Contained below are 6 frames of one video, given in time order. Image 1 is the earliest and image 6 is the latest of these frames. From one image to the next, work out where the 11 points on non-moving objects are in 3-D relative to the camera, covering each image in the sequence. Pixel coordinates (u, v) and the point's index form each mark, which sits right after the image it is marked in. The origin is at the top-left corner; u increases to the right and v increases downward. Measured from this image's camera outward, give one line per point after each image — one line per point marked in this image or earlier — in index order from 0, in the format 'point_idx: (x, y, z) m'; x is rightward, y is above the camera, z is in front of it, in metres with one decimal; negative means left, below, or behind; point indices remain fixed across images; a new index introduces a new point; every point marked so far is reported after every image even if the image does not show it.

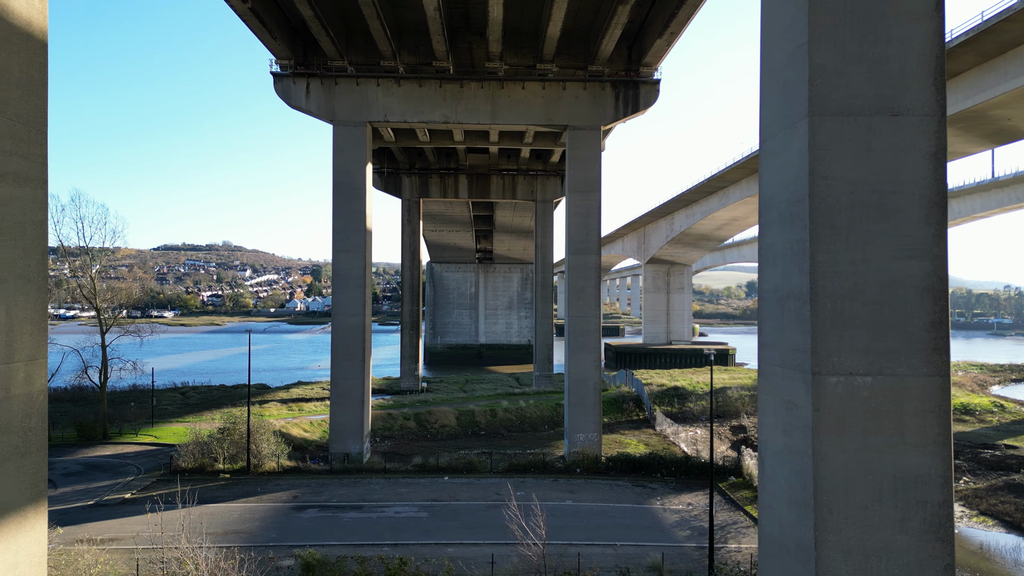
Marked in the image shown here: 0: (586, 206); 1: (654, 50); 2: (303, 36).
0: (+2.5, +2.8, +19.5) m
1: (+4.7, +7.7, +18.8) m
2: (-7.3, +9.3, +19.7) m
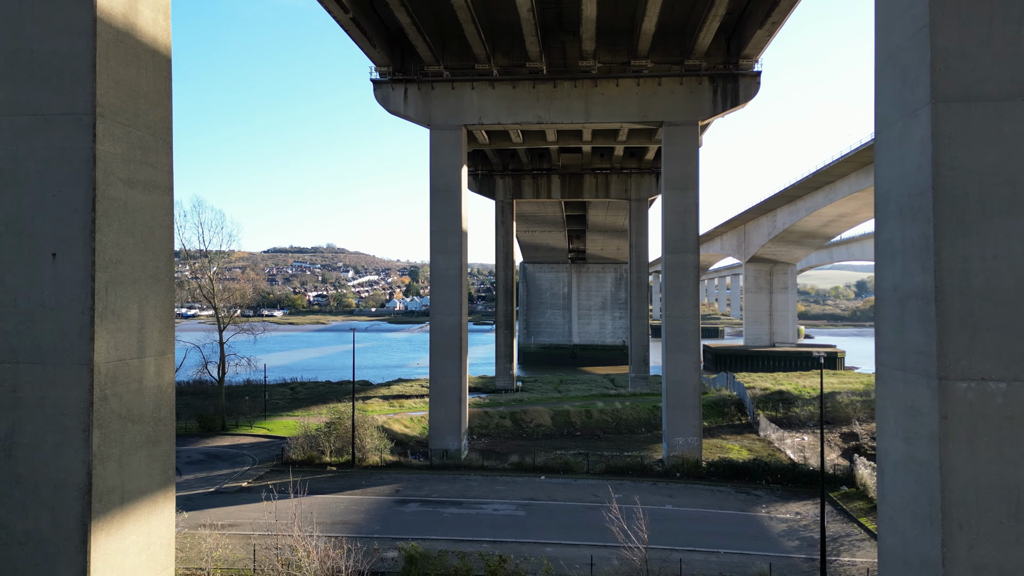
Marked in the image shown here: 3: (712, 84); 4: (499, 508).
0: (+5.7, +2.8, +19.0) m
1: (+7.6, +7.8, +17.9) m
2: (-4.0, +9.2, +20.8) m
3: (+6.8, +6.9, +19.3) m
4: (-0.3, -5.4, +13.9) m
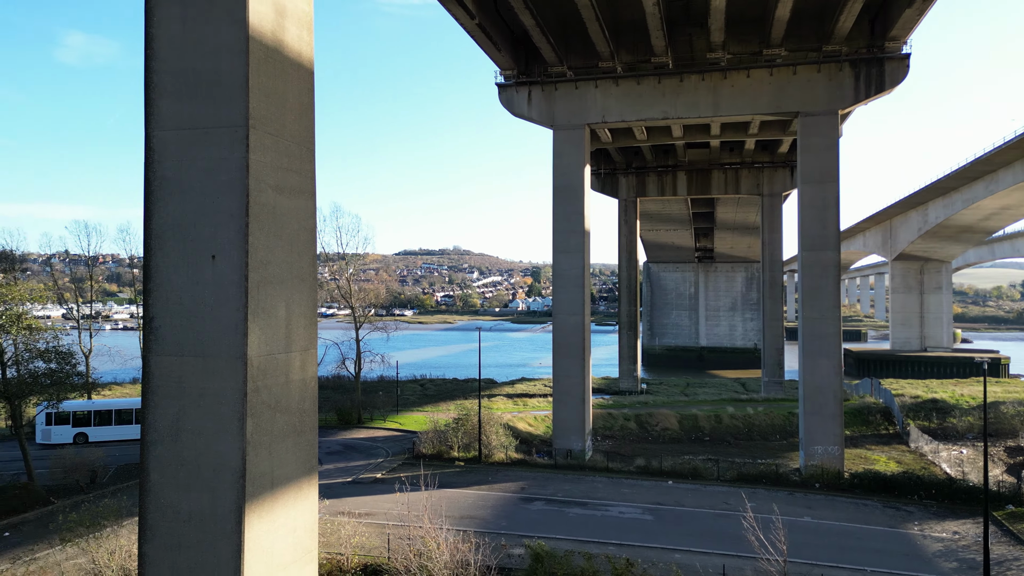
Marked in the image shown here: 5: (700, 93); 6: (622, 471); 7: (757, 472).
0: (+9.6, +2.8, +17.8) m
1: (+11.3, +7.8, +16.3) m
2: (+0.5, +9.2, +21.5) m
3: (+10.7, +6.9, +17.8) m
4: (+2.7, -5.5, +14.0) m
5: (+6.4, +6.7, +19.6) m
6: (+3.2, -5.4, +17.0) m
7: (+6.8, -5.1, +15.9) m
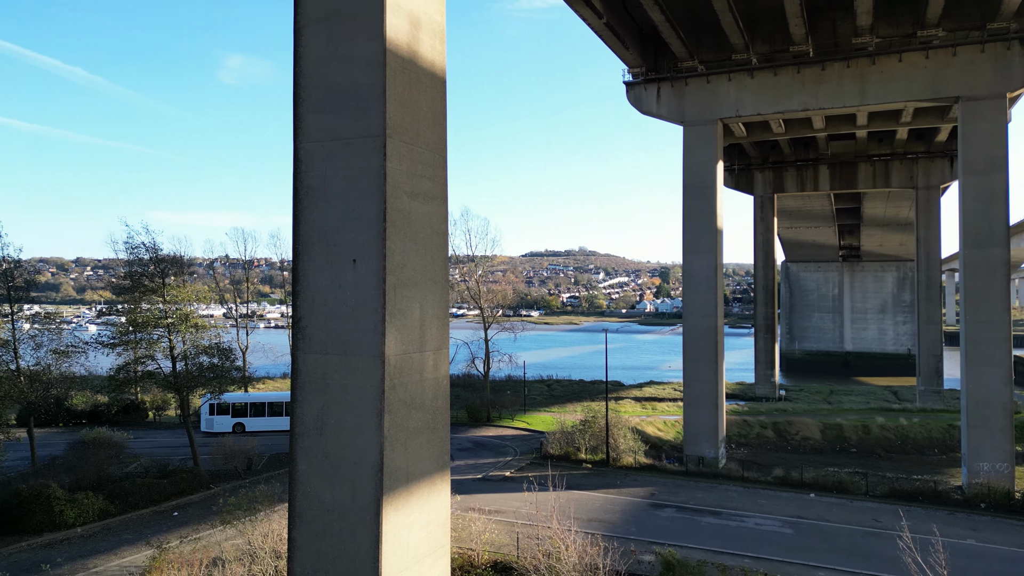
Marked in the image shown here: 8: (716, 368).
0: (+13.4, +2.8, +15.9) m
1: (+14.7, +7.8, +14.1) m
2: (+5.3, +9.1, +21.6) m
3: (+14.5, +6.9, +15.7) m
4: (+5.9, -5.5, +13.7) m
5: (+10.7, +6.7, +18.4) m
6: (+7.0, -5.4, +16.5) m
7: (+10.2, -5.1, +14.6) m
8: (+7.2, -2.8, +20.0) m
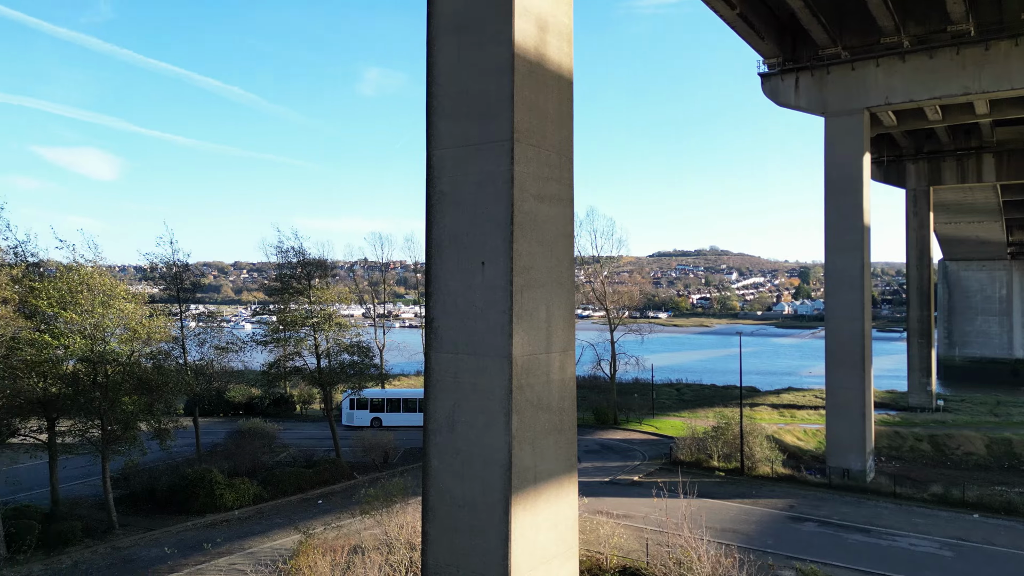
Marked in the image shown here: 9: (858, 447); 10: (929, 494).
0: (+16.5, +3.0, +12.5) m
1: (+17.4, +7.9, +10.5) m
2: (+9.8, +9.2, +19.8) m
3: (+17.5, +7.0, +12.1) m
4: (+8.8, -5.4, +11.9) m
5: (+14.4, +6.7, +15.6) m
6: (+10.5, -5.4, +14.5) m
7: (+13.3, -5.0, +11.9) m
8: (+11.4, -2.7, +17.8) m
9: (+11.2, -4.9, +17.9) m
10: (+10.9, -5.3, +14.4) m
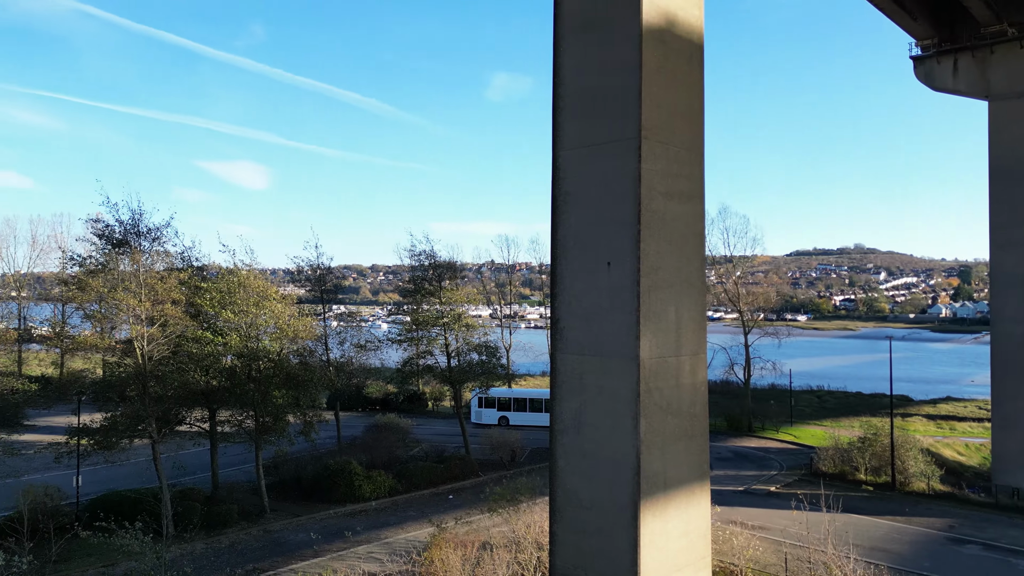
0: (+20.2, +3.1, +9.2) m
1: (+20.7, +8.1, +7.1) m
2: (+14.8, +9.3, +17.6) m
3: (+21.1, +7.2, +8.7) m
4: (+12.5, -5.3, +9.9) m
5: (+18.6, +6.9, +12.6) m
6: (+14.6, -5.3, +12.1) m
7: (+16.9, -4.9, +9.2) m
8: (+16.1, -2.6, +15.3) m
9: (+15.9, -4.8, +15.4) m
10: (+15.0, -5.2, +12.0) m
